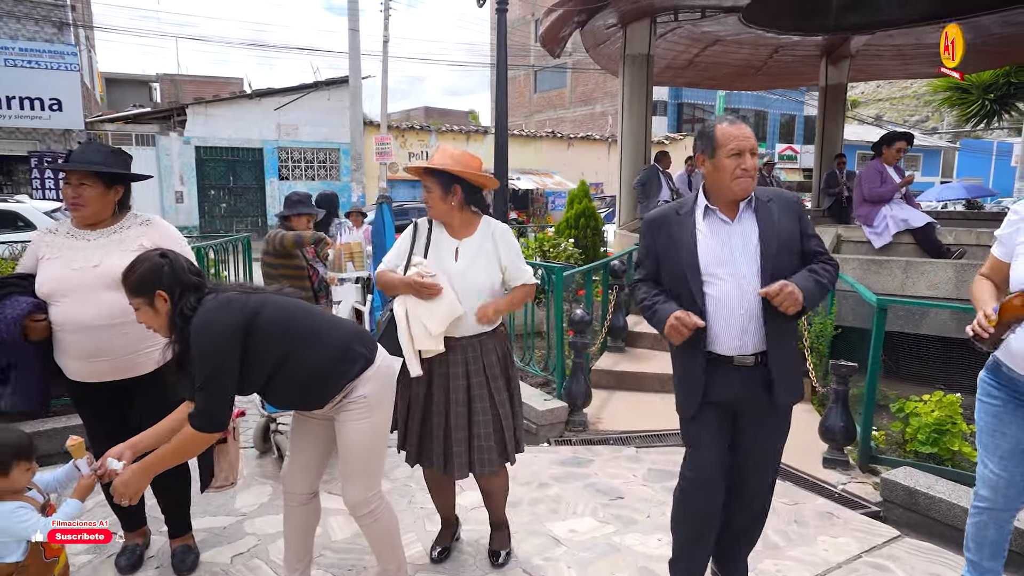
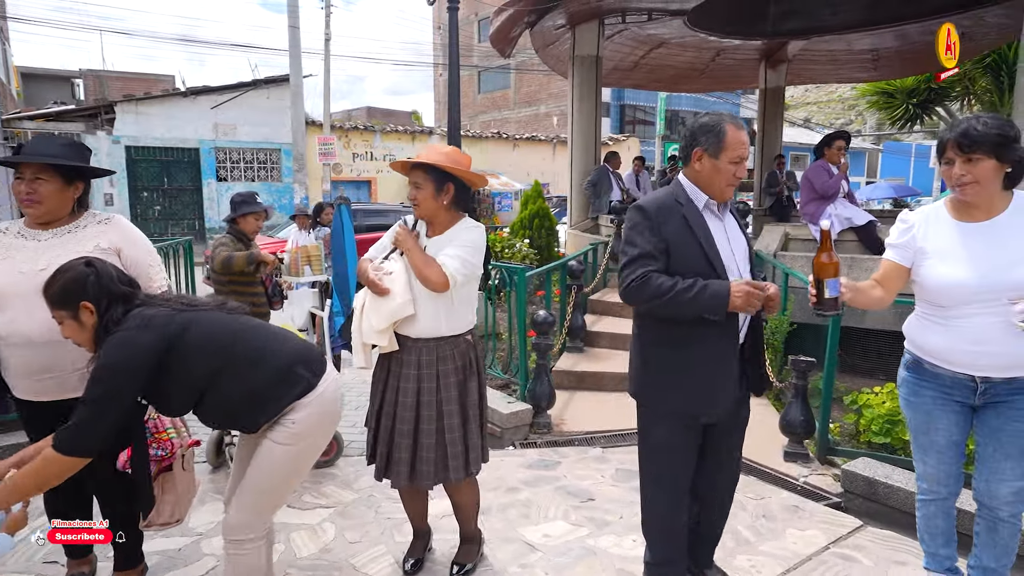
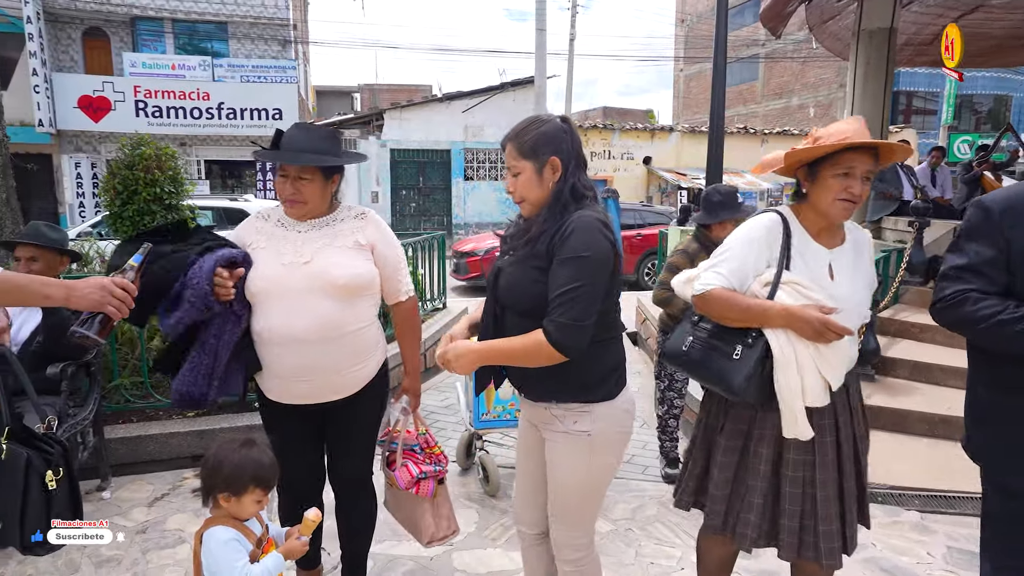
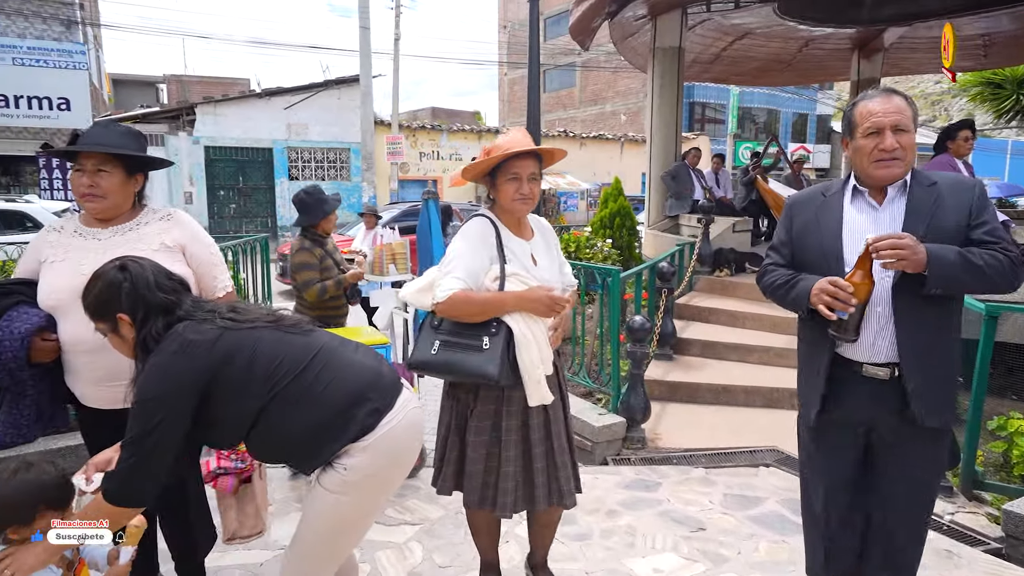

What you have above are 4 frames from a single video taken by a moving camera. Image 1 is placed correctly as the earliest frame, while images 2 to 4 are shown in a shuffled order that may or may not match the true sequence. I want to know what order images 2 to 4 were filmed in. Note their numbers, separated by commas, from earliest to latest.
2, 4, 3
